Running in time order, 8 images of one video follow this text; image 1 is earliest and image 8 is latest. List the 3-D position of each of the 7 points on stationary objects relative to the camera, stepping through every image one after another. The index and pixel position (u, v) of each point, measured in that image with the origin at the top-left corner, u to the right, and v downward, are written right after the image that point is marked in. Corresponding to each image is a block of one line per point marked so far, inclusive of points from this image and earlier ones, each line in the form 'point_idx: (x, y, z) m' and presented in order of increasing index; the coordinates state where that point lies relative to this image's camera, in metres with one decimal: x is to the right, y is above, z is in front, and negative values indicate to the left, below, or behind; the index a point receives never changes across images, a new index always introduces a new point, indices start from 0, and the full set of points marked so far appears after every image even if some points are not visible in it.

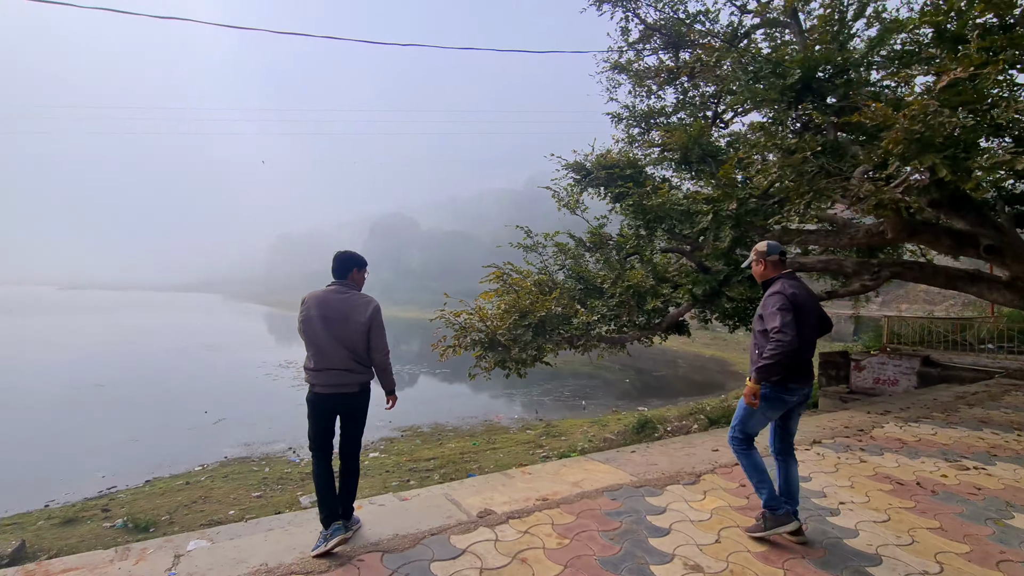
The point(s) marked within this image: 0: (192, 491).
0: (-5.9, -3.8, +8.6) m
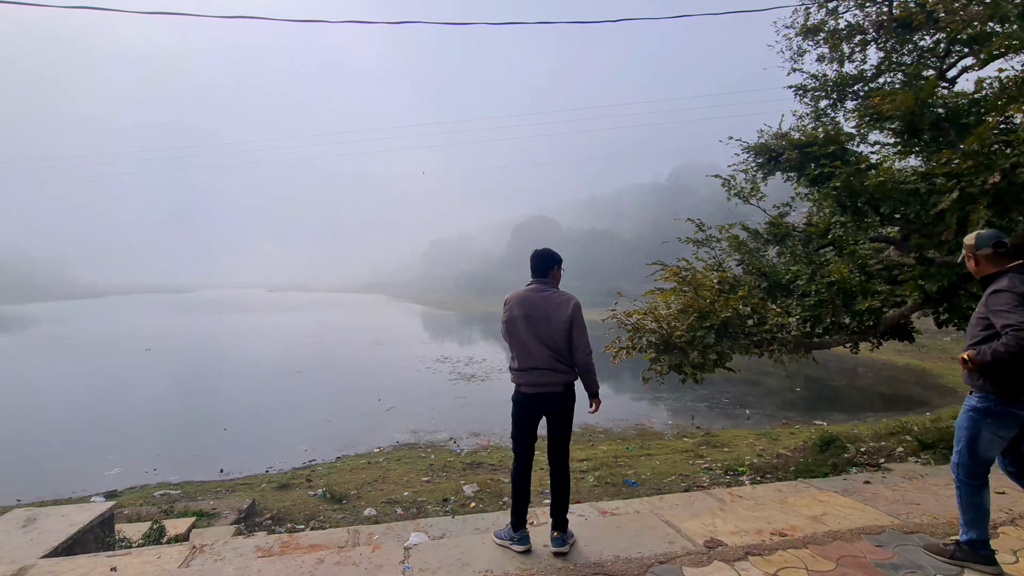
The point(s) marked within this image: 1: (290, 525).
0: (-2.8, -3.8, +9.5) m
1: (-3.3, -3.5, +6.7) m
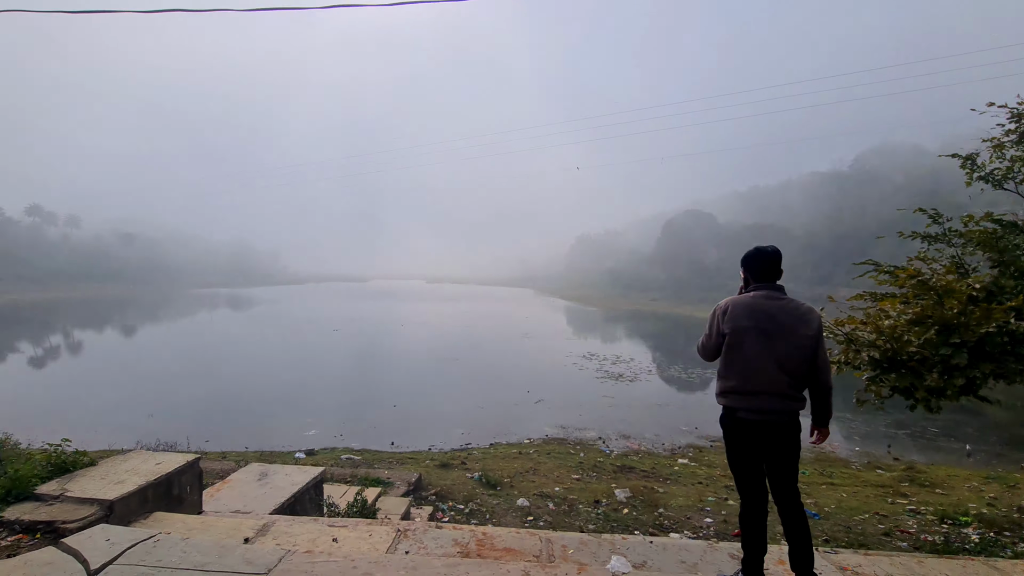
0: (+0.3, -3.7, +9.6) m
1: (-0.9, -3.4, +7.1) m
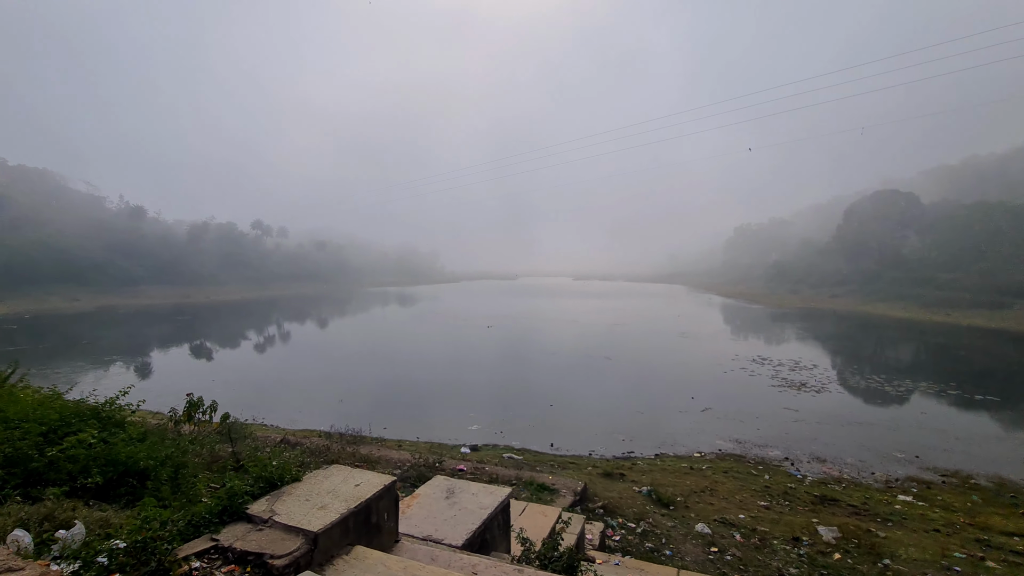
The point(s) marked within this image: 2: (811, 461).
0: (+3.5, -3.6, +8.5) m
1: (+1.6, -3.3, +6.5) m
2: (+6.5, -3.8, +9.8) m
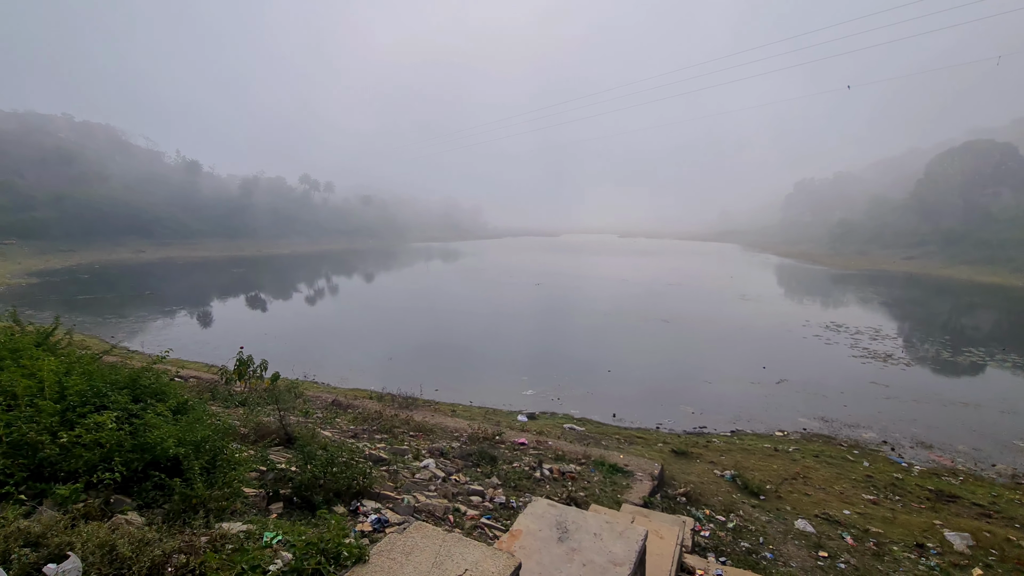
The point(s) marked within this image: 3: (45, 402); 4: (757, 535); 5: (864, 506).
0: (+4.6, -2.9, +7.6) m
1: (+2.5, -2.8, +5.7) m
2: (+7.7, -3.0, +8.6) m
3: (-2.9, -0.7, +2.8) m
4: (+2.9, -2.9, +5.4) m
5: (+4.9, -3.0, +6.4) m
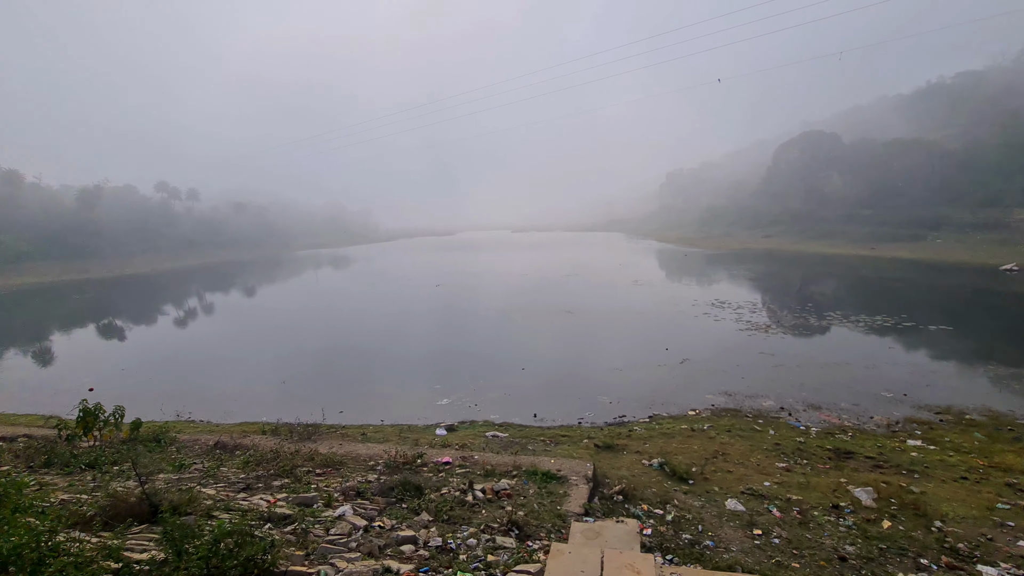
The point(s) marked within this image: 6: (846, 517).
0: (+3.3, -2.6, +7.7) m
1: (+1.6, -2.7, +5.5) m
2: (+6.1, -2.5, +9.4) m
3: (-3.2, -1.0, +1.6) m
4: (+2.1, -2.8, +5.3) m
5: (+3.9, -2.7, +6.6) m
6: (+4.1, -2.8, +5.5) m
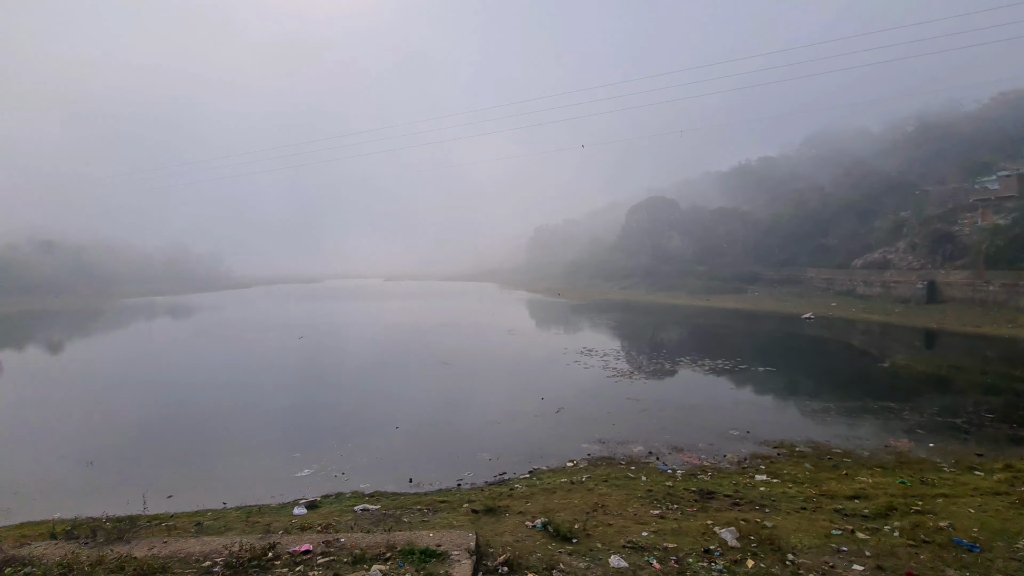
0: (+1.3, -3.5, +7.7) m
1: (+0.3, -3.3, +5.1) m
2: (+3.6, -3.6, +10.0) m
3: (-3.4, -1.1, +0.3) m
4: (+0.8, -3.4, +5.0) m
5: (+2.2, -3.5, +6.8) m
6: (+2.6, -3.5, +5.7) m
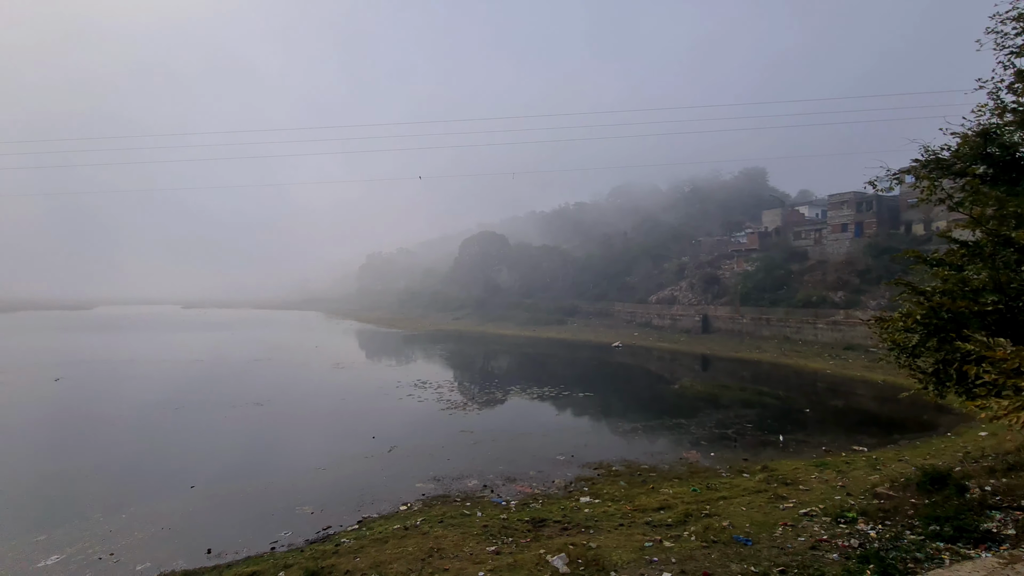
0: (-1.4, -4.0, +7.1) m
1: (-1.5, -3.6, +4.3) m
2: (-0.1, -4.3, +10.0) m
3: (-3.2, -1.0, -1.3) m
4: (-1.0, -3.7, +4.4) m
5: (-0.3, -4.0, +6.6) m
6: (+0.5, -3.9, +5.7) m
